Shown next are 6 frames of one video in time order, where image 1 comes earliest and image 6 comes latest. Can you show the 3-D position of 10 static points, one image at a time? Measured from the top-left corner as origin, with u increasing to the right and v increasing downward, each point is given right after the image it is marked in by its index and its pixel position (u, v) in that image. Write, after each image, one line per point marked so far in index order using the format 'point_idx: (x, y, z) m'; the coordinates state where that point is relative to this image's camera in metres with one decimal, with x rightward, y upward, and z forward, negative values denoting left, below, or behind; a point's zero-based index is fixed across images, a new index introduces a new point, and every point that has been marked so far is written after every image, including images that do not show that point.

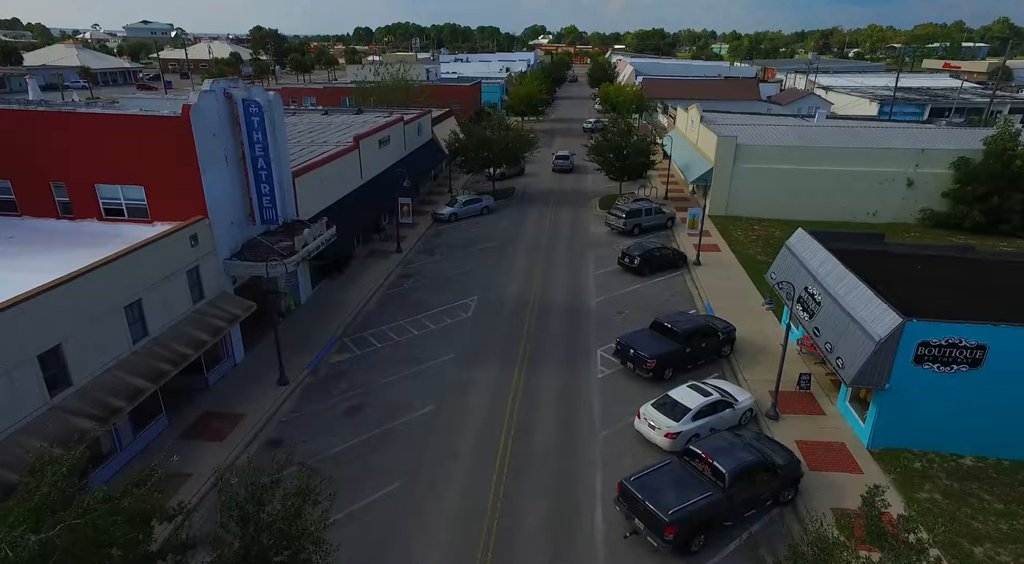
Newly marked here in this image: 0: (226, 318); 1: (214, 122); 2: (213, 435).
0: (-8.3, -1.0, +19.0) m
1: (-8.9, +4.8, +19.6) m
2: (-7.9, -4.1, +17.5) m
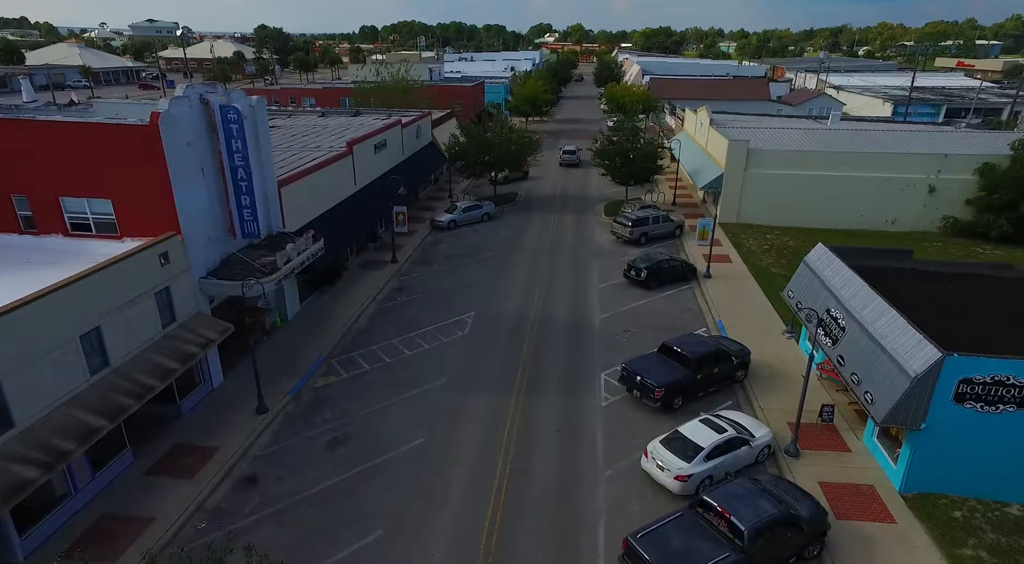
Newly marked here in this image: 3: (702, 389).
0: (-8.3, -1.6, +17.6) m
1: (-9.0, +4.2, +18.2) m
2: (-8.1, -4.6, +16.0) m
3: (+5.6, -3.2, +19.5) m
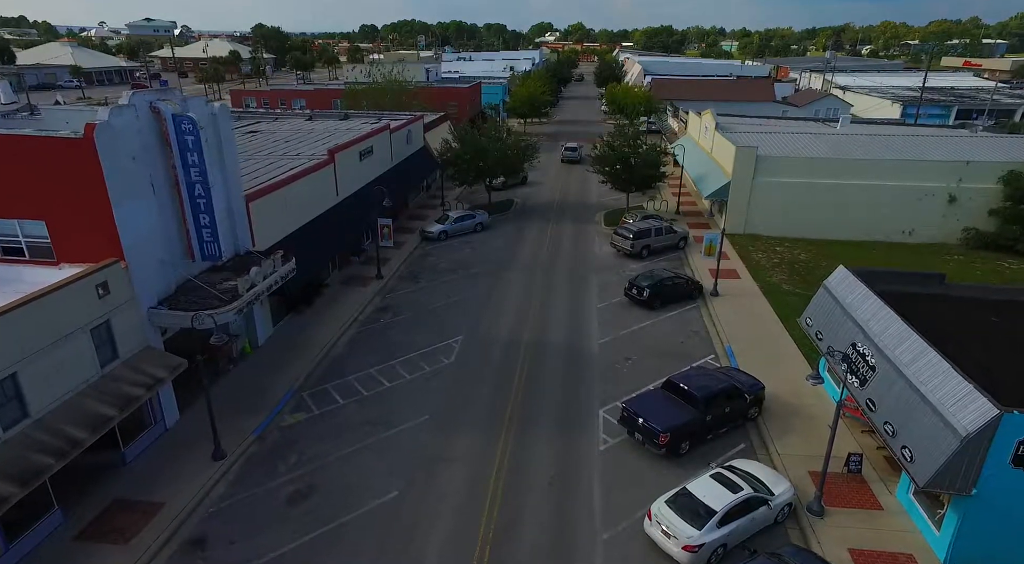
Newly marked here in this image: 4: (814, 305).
0: (-8.7, -2.4, +15.6) m
1: (-9.3, +3.4, +16.2) m
2: (-8.4, -5.4, +14.0) m
3: (+5.3, -4.0, +17.5) m
4: (+8.9, -0.7, +19.4) m
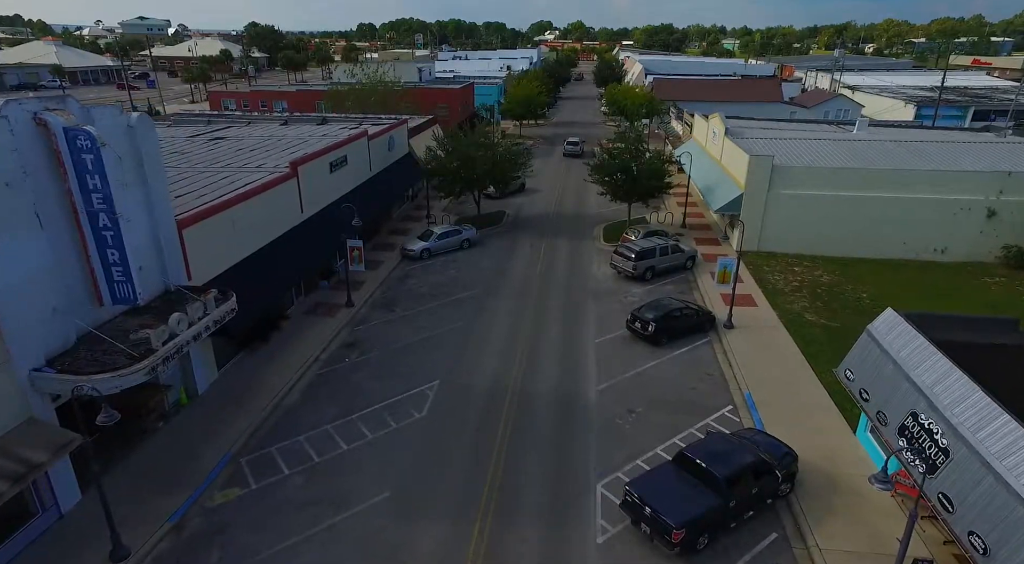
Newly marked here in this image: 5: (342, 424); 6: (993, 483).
0: (-9.2, -3.5, +12.2) m
1: (-9.8, +2.3, +12.8) m
2: (-8.9, -6.5, +10.7) m
3: (+4.8, -5.1, +14.2) m
4: (+8.4, -1.8, +16.1) m
5: (-4.8, -3.9, +18.4) m
6: (+7.9, -3.3, +10.8) m
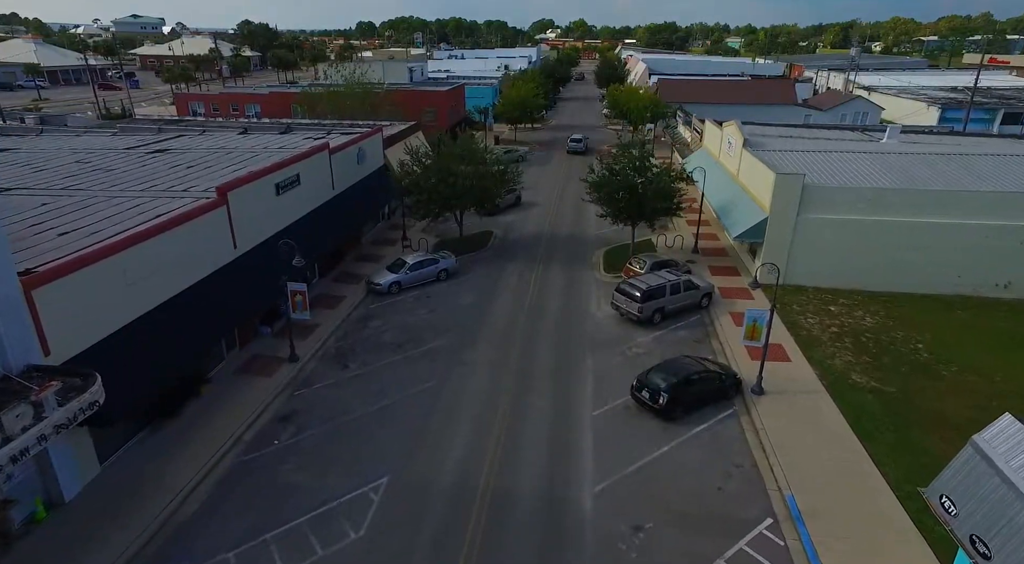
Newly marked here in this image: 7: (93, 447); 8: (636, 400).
0: (-9.9, -5.1, +7.6) m
1: (-10.5, +0.7, +8.1) m
2: (-9.6, -8.2, +6.0) m
3: (+4.1, -6.7, +9.5) m
4: (+7.7, -3.4, +11.3) m
5: (-5.5, -5.6, +13.7) m
6: (+7.2, -4.9, +6.1) m
7: (-9.8, -3.8, +15.3) m
8: (+3.6, -3.3, +18.9) m
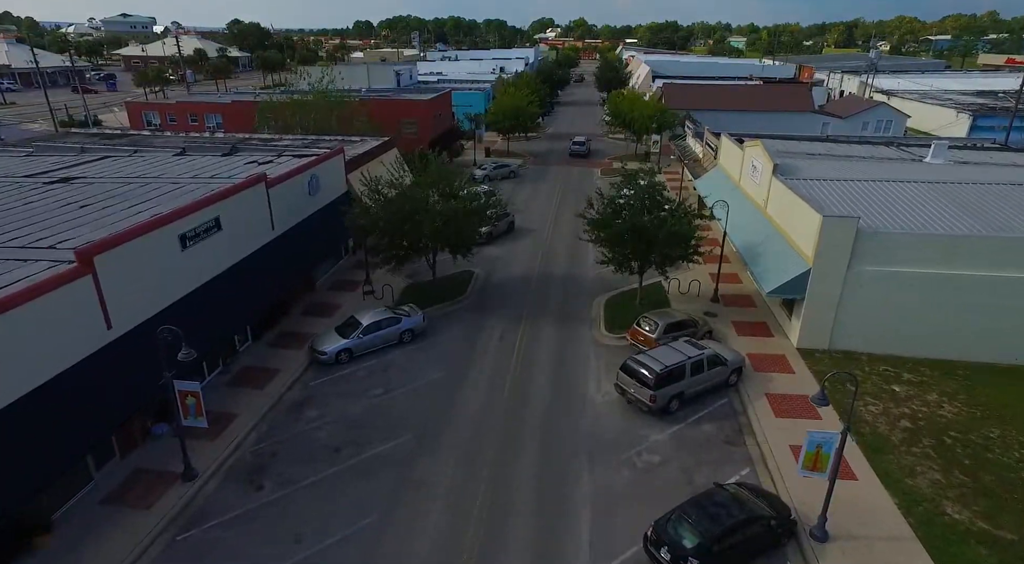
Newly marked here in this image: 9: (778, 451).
0: (-10.6, -7.4, +2.1) m
1: (-11.2, -1.6, +2.7) m
2: (-10.3, -10.4, +0.6) m
3: (+3.4, -8.9, +4.0) m
4: (+7.0, -5.6, +5.9) m
5: (-6.2, -7.8, +8.3) m
6: (+6.5, -7.2, +0.7) m
7: (-10.5, -6.0, +9.9) m
8: (+2.9, -5.5, +13.4) m
9: (+6.9, -4.3, +16.9) m
